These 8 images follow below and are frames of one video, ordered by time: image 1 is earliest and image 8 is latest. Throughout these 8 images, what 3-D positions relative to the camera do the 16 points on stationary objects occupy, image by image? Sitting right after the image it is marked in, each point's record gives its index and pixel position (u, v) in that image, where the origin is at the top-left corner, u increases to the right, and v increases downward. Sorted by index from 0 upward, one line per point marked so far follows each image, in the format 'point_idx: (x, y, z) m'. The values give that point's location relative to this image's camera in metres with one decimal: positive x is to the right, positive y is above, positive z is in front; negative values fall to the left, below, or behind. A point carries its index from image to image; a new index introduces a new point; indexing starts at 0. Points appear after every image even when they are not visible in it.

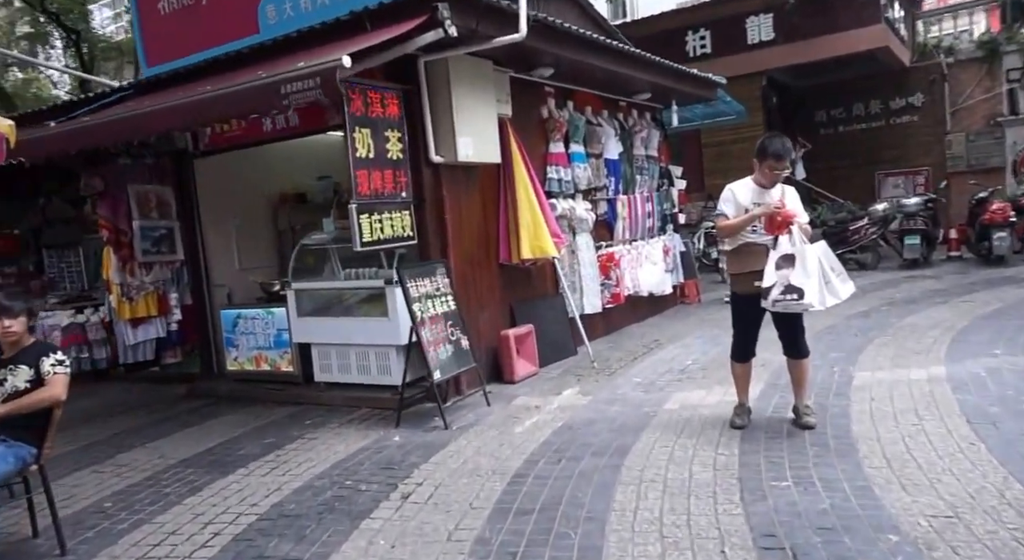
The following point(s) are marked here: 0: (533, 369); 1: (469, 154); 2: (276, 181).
0: (+0.2, -0.7, +6.7) m
1: (-0.3, +1.0, +6.1) m
2: (-2.5, +1.1, +8.5) m
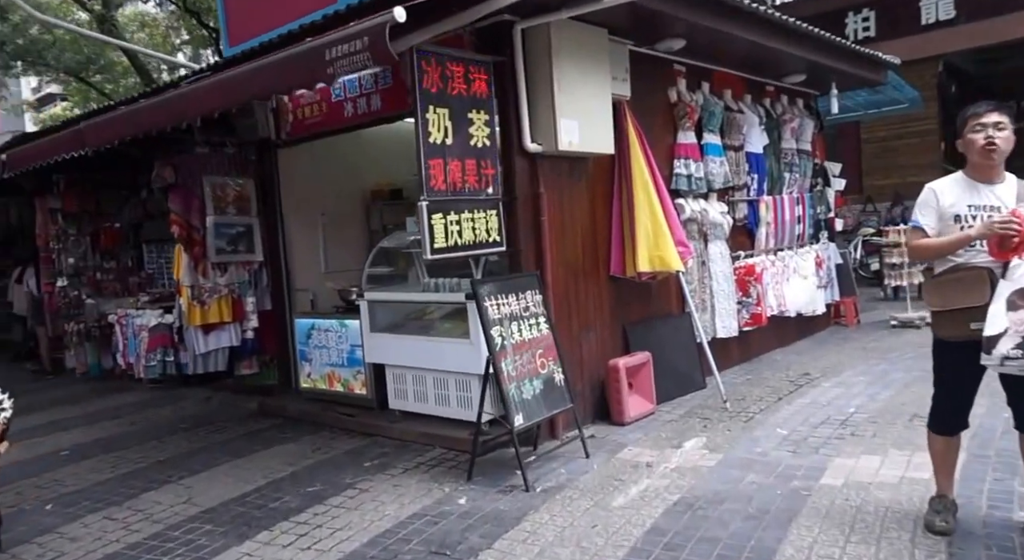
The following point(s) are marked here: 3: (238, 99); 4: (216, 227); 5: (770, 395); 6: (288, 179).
0: (+0.9, -0.9, +5.4) m
1: (+0.4, +0.9, +5.0) m
2: (-1.4, +1.0, +7.6) m
3: (-1.6, +1.0, +4.6) m
4: (-2.5, +0.4, +6.7) m
5: (+1.8, -0.8, +5.6) m
6: (-2.0, +0.9, +7.0) m
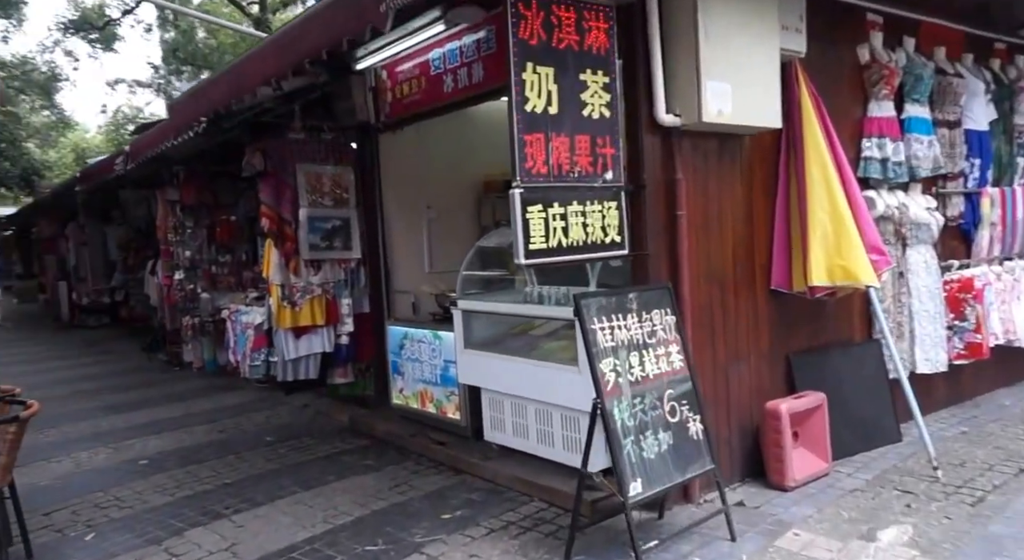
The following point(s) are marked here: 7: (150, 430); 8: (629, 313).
0: (+1.6, -0.9, +4.1) m
1: (+1.0, +0.8, +3.7) m
2: (-0.3, +1.0, +6.7) m
3: (-1.0, +1.0, +3.7) m
4: (-1.5, +0.4, +5.9) m
5: (+2.5, -0.9, +4.1) m
6: (-1.0, +0.9, +6.2) m
7: (-3.1, -1.3, +6.8) m
8: (+0.5, -0.1, +3.4) m
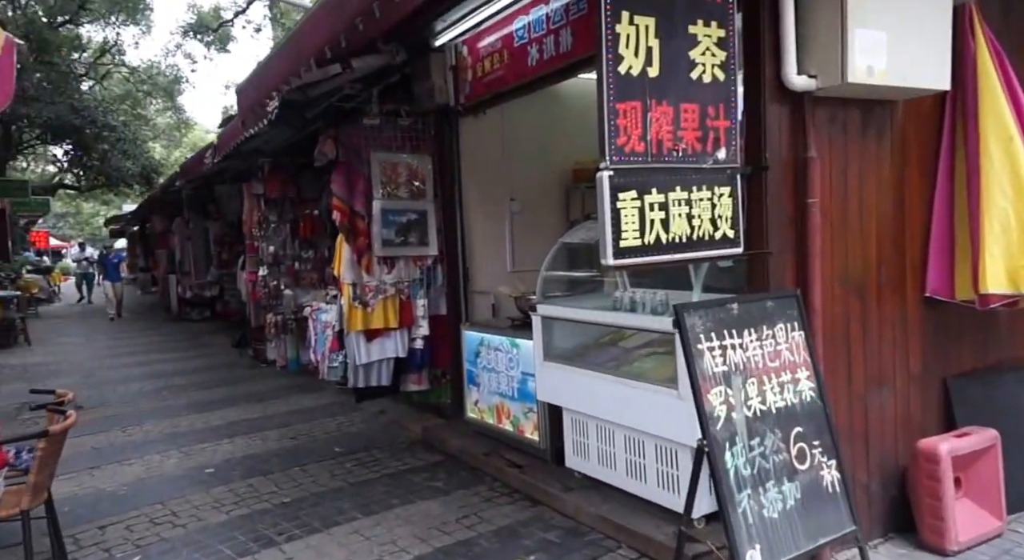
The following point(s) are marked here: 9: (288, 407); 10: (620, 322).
0: (+1.9, -1.0, +3.2) m
1: (+1.3, +0.8, +2.9) m
2: (+0.5, +1.0, +6.0) m
3: (-0.7, +1.0, +3.2) m
4: (-0.9, +0.4, +5.5) m
5: (+2.8, -1.0, +3.1) m
6: (-0.3, +0.9, +5.6) m
7: (-2.4, -1.2, +6.5) m
8: (+0.8, -0.2, +2.6) m
9: (-2.0, -1.1, +7.2) m
10: (+0.5, -0.2, +3.5) m
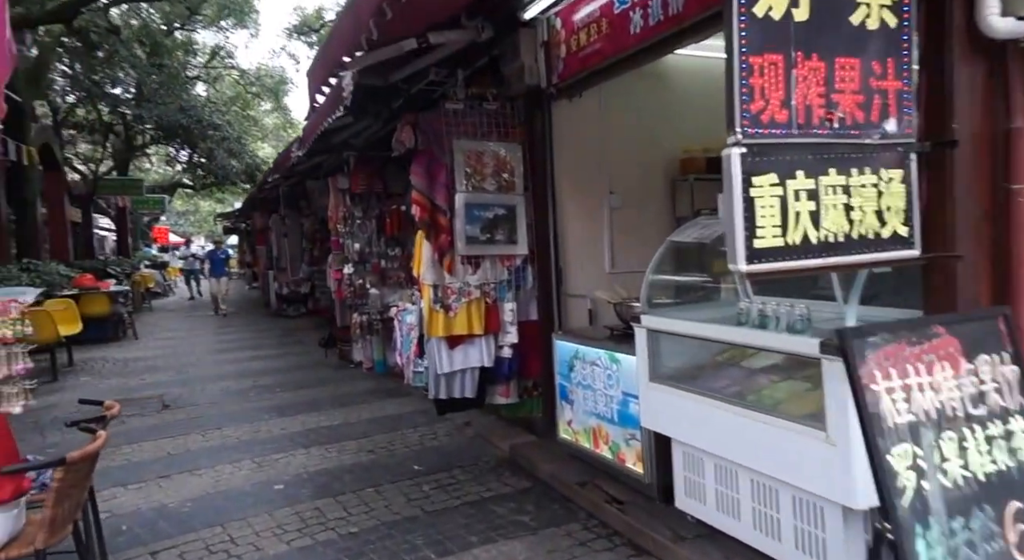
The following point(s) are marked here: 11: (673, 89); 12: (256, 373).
0: (+2.2, -1.0, +2.4) m
1: (+1.6, +0.7, +2.2) m
2: (+1.1, +1.0, +5.3) m
3: (-0.3, +1.0, +2.6) m
4: (-0.3, +0.4, +4.9) m
5: (+3.1, -1.0, +2.2) m
6: (+0.3, +0.9, +5.0) m
7: (-1.6, -1.2, +6.2) m
8: (+1.0, -0.2, +1.9) m
9: (-1.2, -1.1, +6.8) m
10: (+0.9, -0.2, +2.9) m
11: (+1.1, +1.3, +5.3) m
12: (-3.1, -1.1, +9.8) m
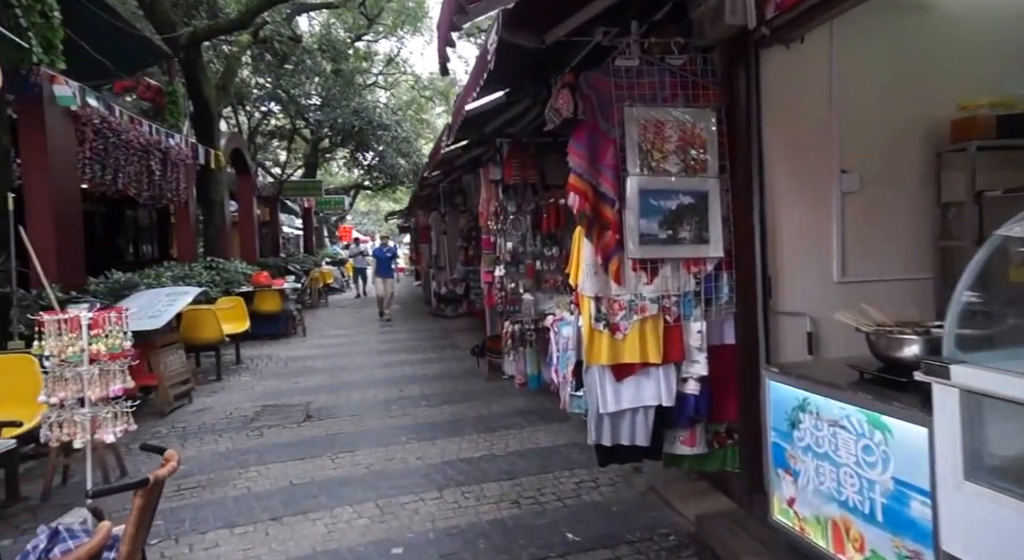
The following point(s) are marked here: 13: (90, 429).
0: (+2.5, -1.1, +0.7) m
1: (+1.9, +0.7, +0.6) m
2: (+2.1, +0.9, +3.8) m
3: (+0.1, +1.0, +1.4) m
4: (+0.6, +0.4, +3.7) m
5: (+3.3, -1.1, +0.3) m
6: (+1.2, +0.8, +3.7) m
7: (-0.5, -1.3, +5.2) m
8: (+1.3, -0.3, +0.5) m
9: (+0.1, -1.2, +5.7) m
10: (+1.3, -0.3, +1.4) m
11: (+2.0, +1.2, +3.8) m
12: (-1.2, -1.1, +9.1) m
13: (-2.3, -0.8, +4.3) m
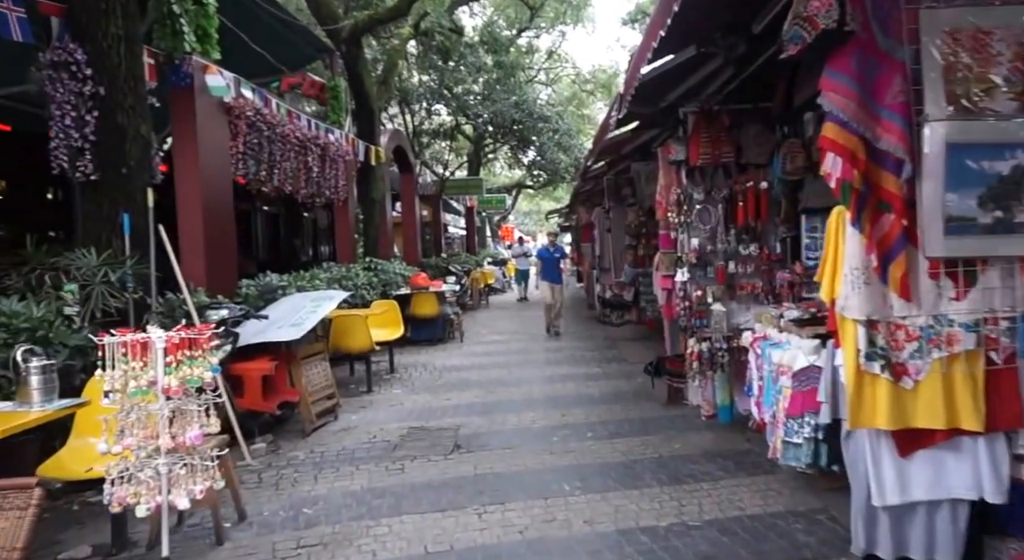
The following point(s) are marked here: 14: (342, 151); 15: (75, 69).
0: (+2.5, -1.1, -1.1) m
1: (+1.9, +0.6, -1.1) m
2: (+2.7, +0.9, +2.0) m
3: (+0.3, +0.9, +0.1) m
4: (+1.2, +0.3, +2.2) m
5: (+3.2, -1.1, -1.6) m
6: (+1.8, +0.8, +2.0) m
7: (+0.5, -1.3, +3.9) m
8: (+1.2, -0.3, -1.1) m
9: (+1.1, -1.2, +4.3) m
10: (+1.4, -0.3, -0.2) m
11: (+2.6, +1.2, +2.0) m
12: (+0.5, -1.2, +7.8) m
13: (-1.5, -0.9, +3.4) m
14: (-2.6, +1.9, +12.1) m
15: (-3.0, +1.5, +5.6) m
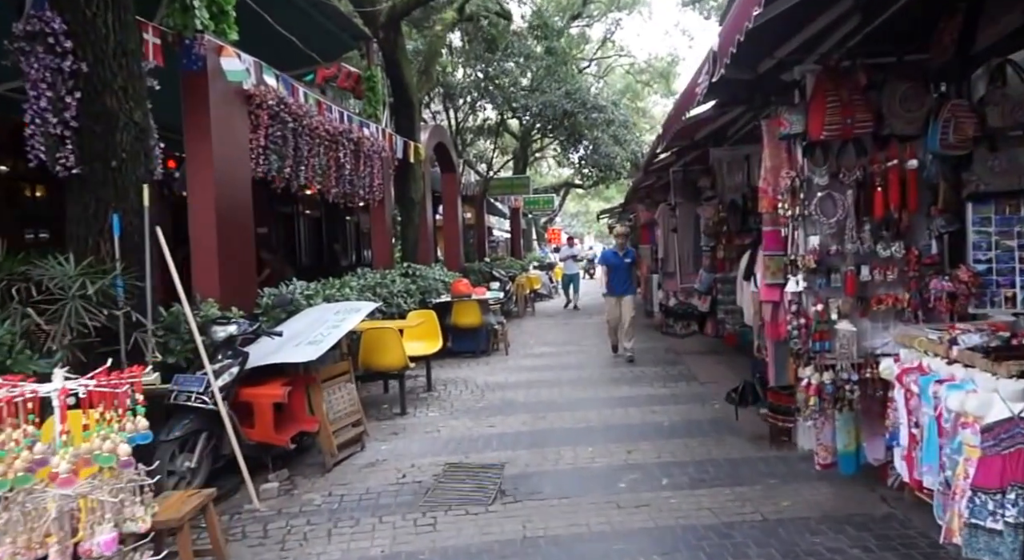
0: (+2.5, -1.2, -2.4) m
1: (+1.8, +0.6, -2.3) m
2: (+2.8, +0.8, +0.7) m
3: (+0.3, +0.9, -1.1) m
4: (+1.4, +0.3, +1.0) m
5: (+3.2, -1.2, -3.0) m
6: (+2.0, +0.7, +0.8) m
7: (+0.7, -1.4, +2.7) m
8: (+1.2, -0.3, -2.3) m
9: (+1.4, -1.3, +3.0) m
10: (+1.5, -0.4, -1.4) m
11: (+2.7, +1.1, +0.7) m
12: (+1.0, -1.3, +6.7) m
13: (-1.3, -0.9, +2.3) m
14: (-1.9, +1.8, +11.1) m
15: (-2.7, +1.4, +4.6) m
